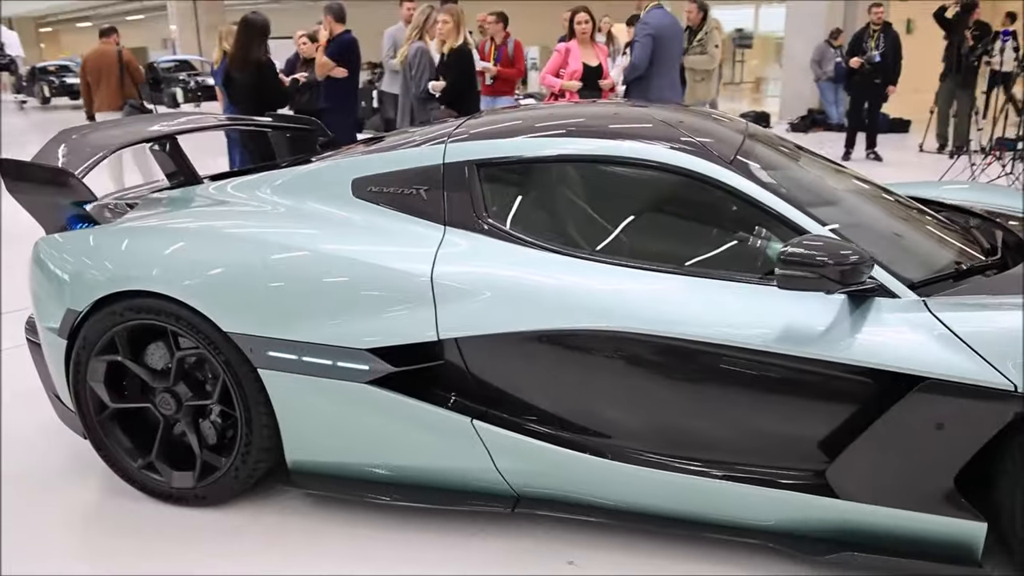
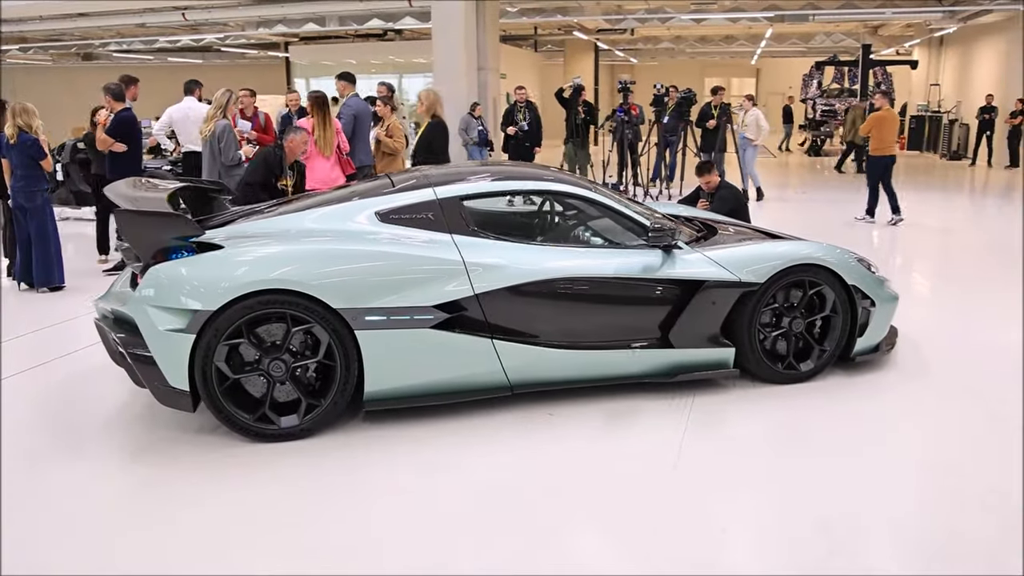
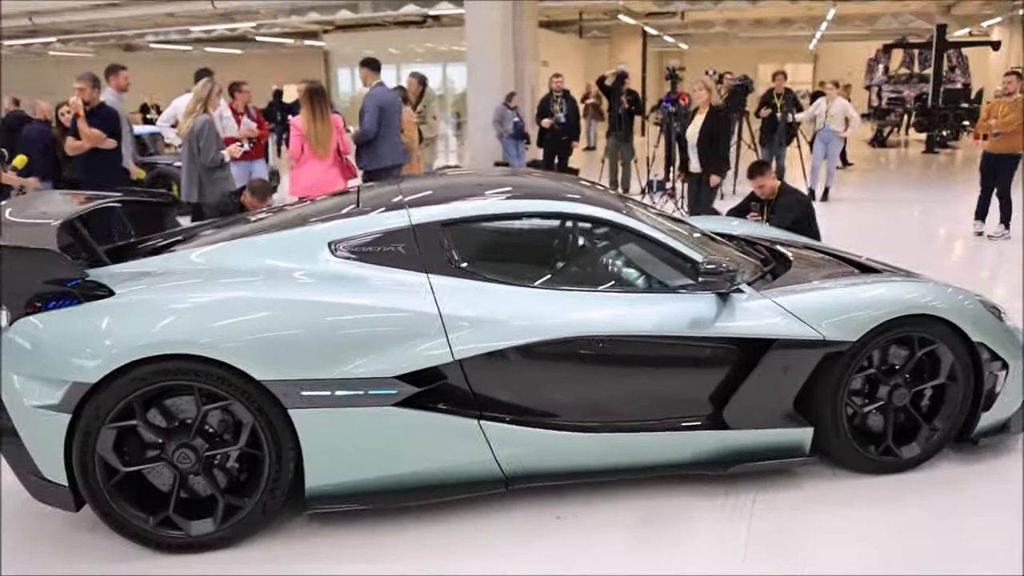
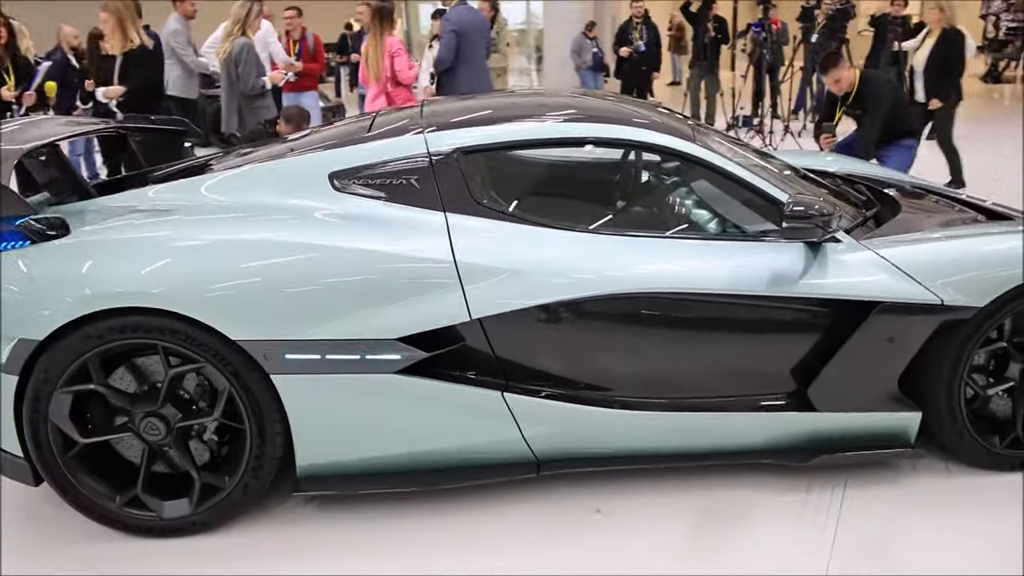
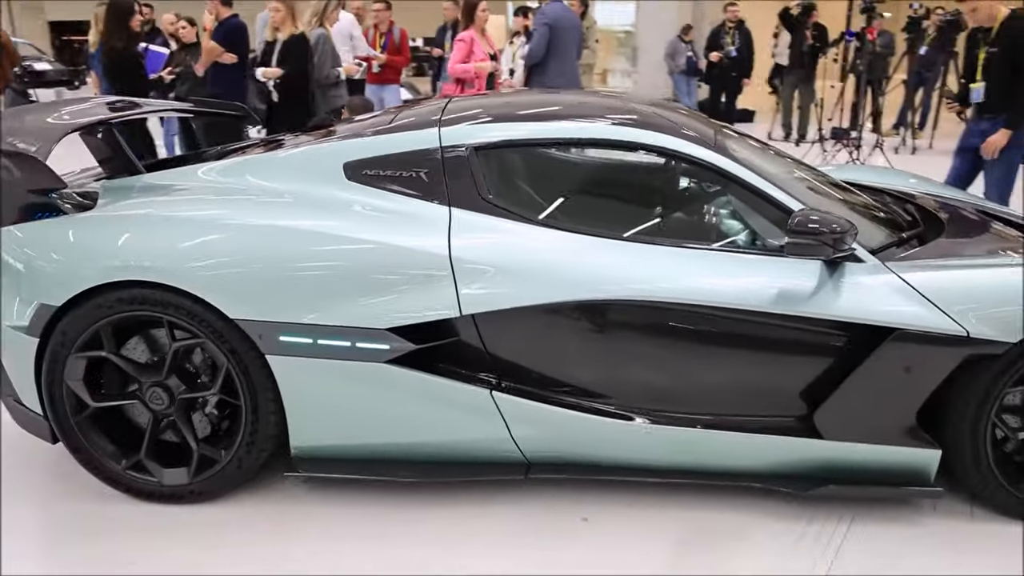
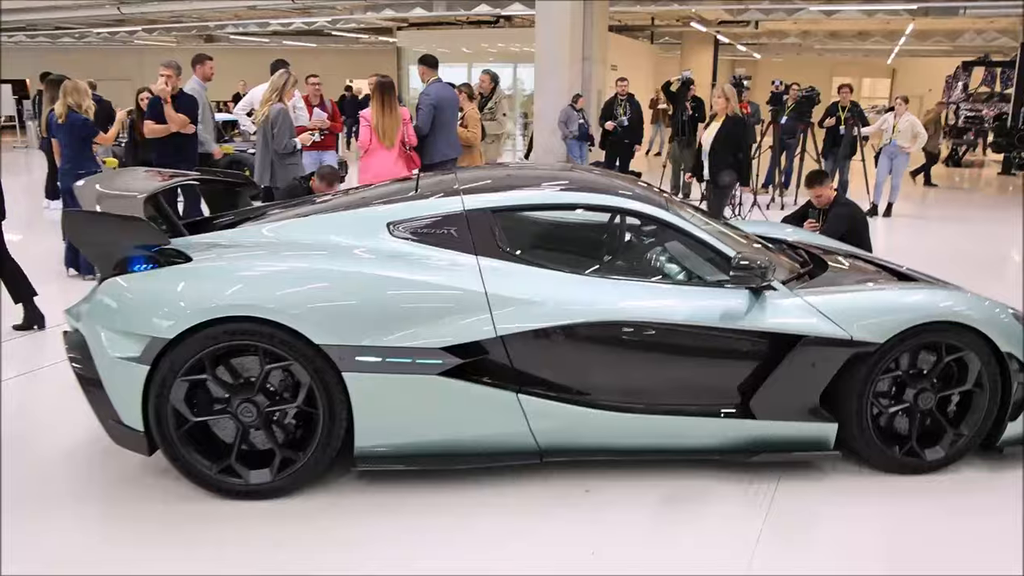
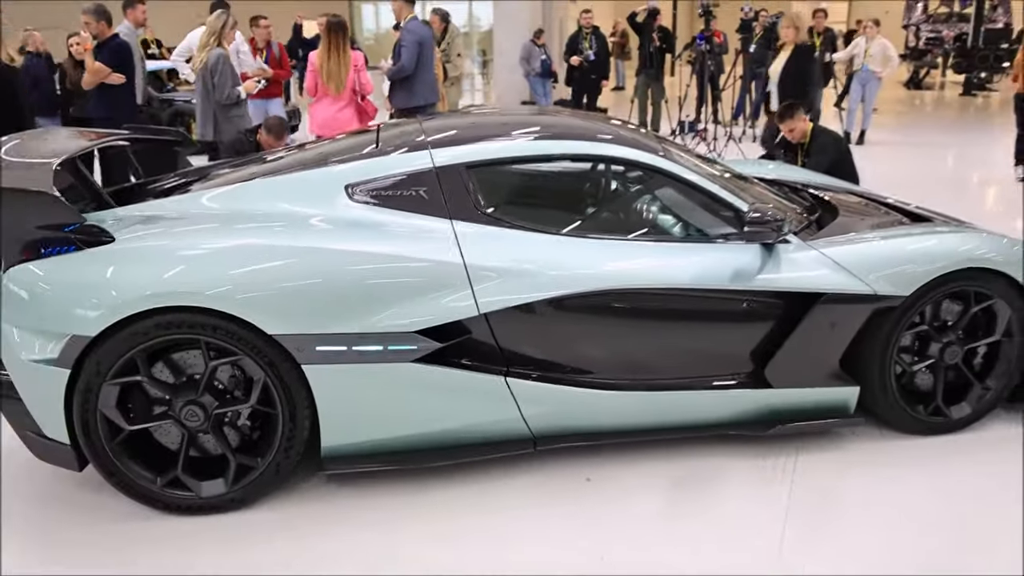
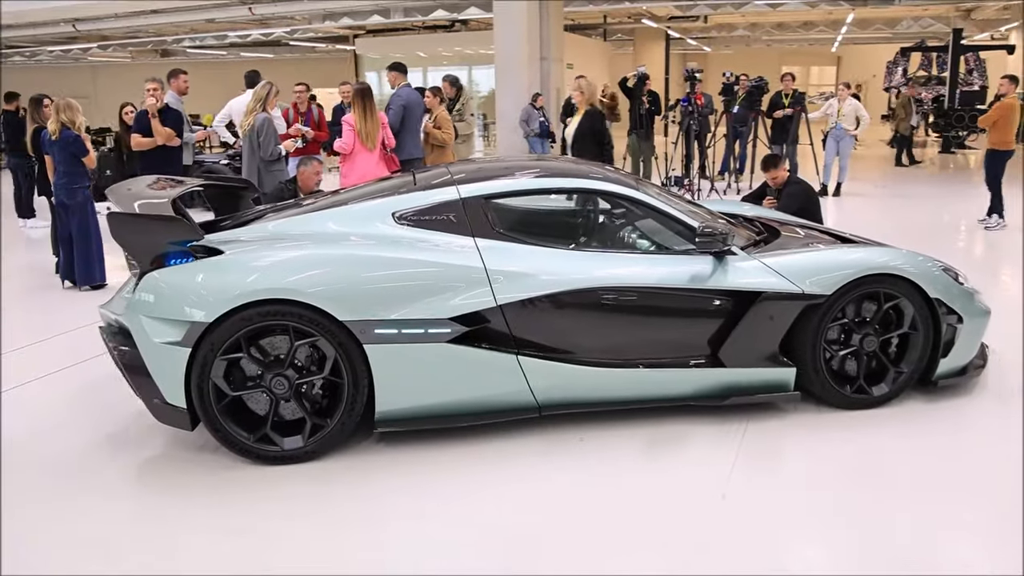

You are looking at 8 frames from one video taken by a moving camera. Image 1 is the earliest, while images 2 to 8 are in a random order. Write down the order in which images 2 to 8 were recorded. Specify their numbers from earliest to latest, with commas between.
5, 4, 7, 3, 6, 8, 2
